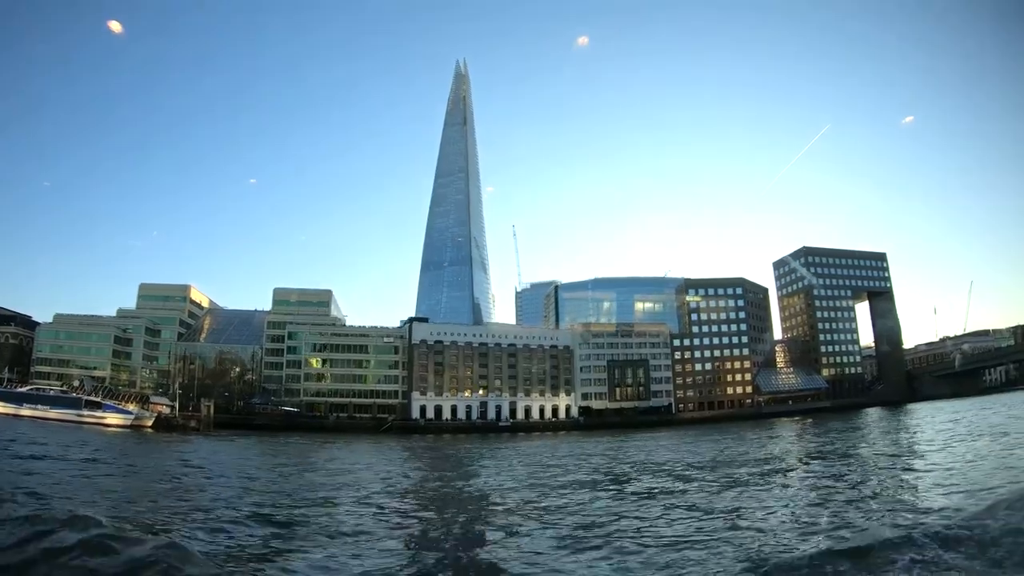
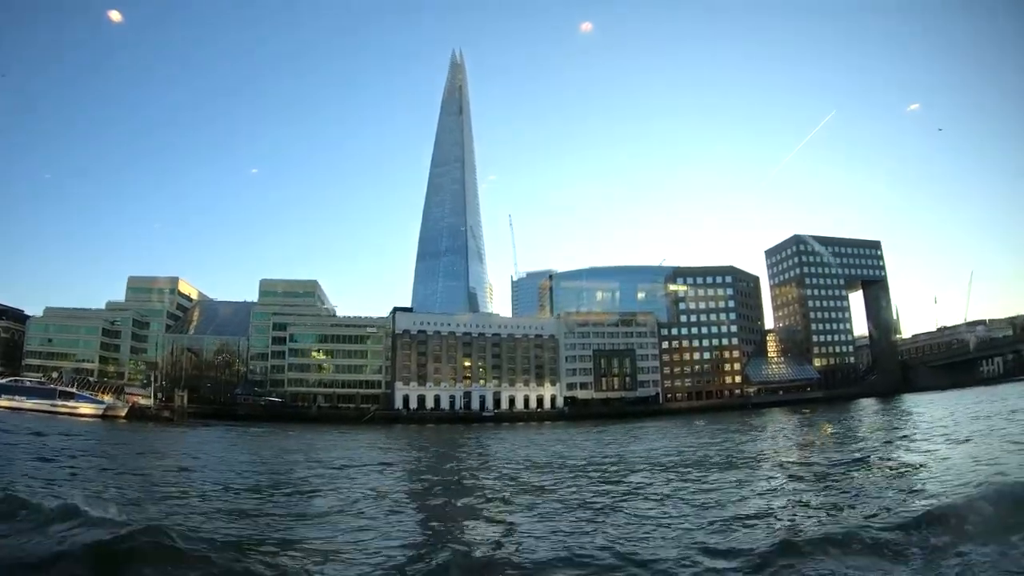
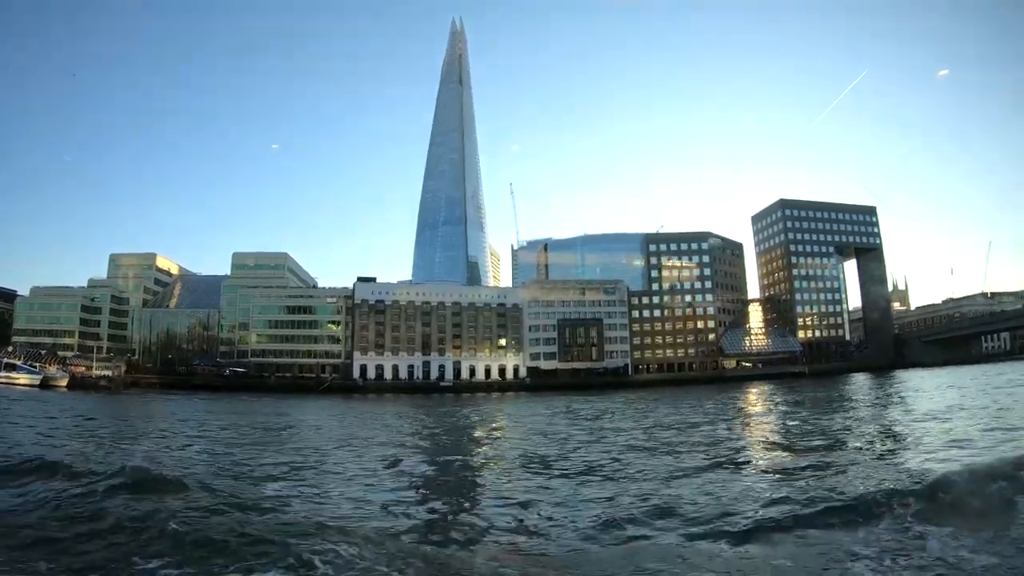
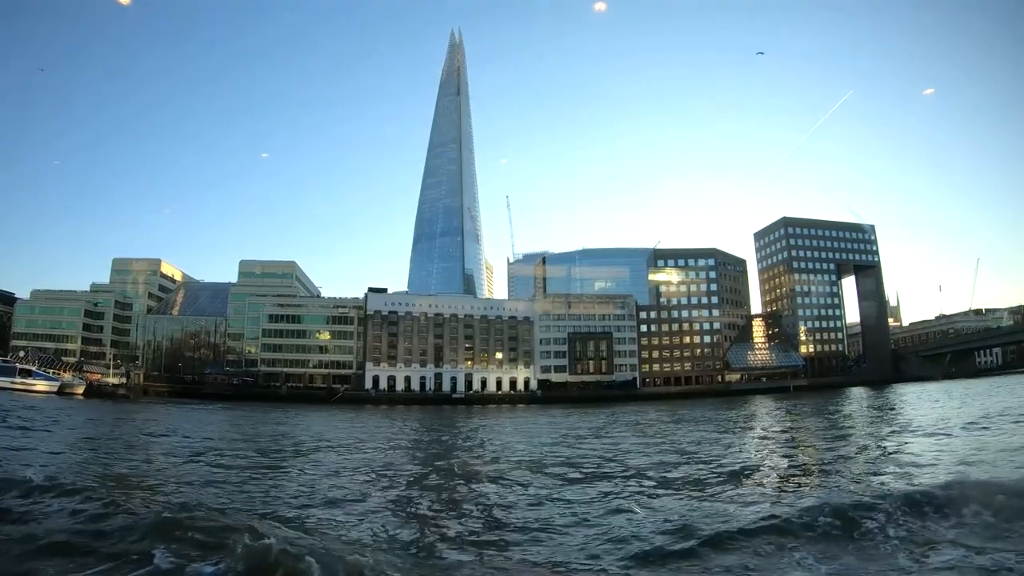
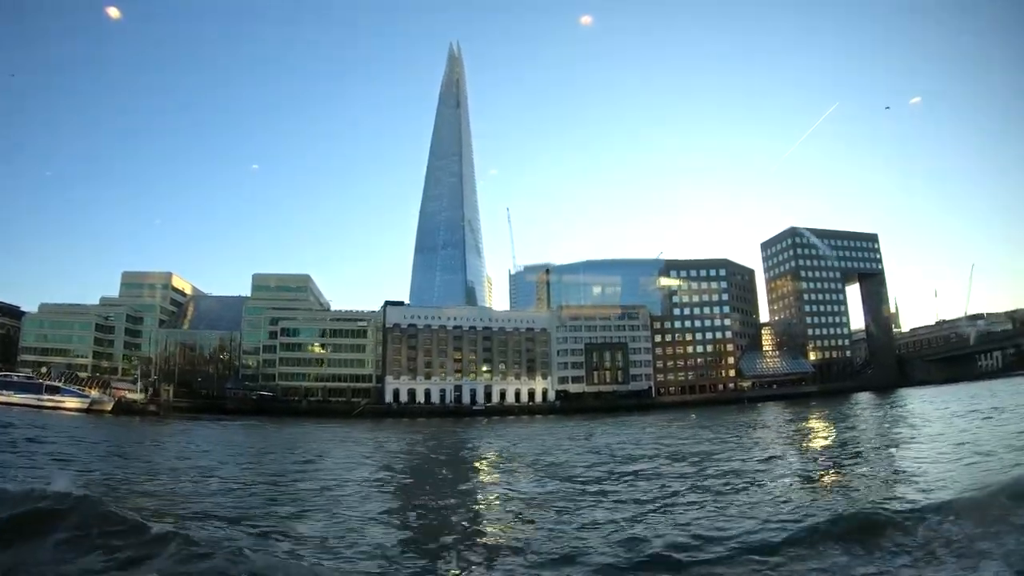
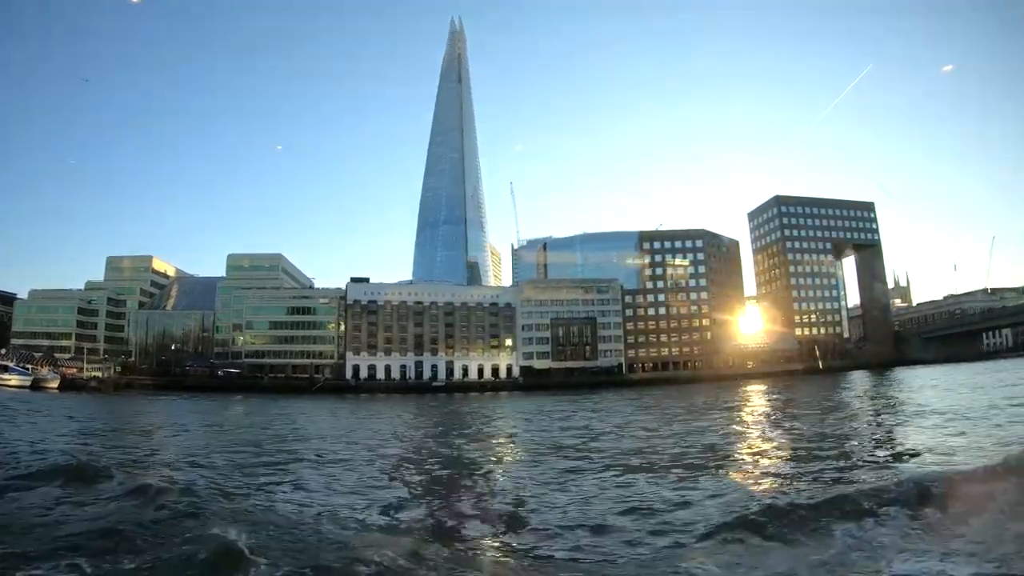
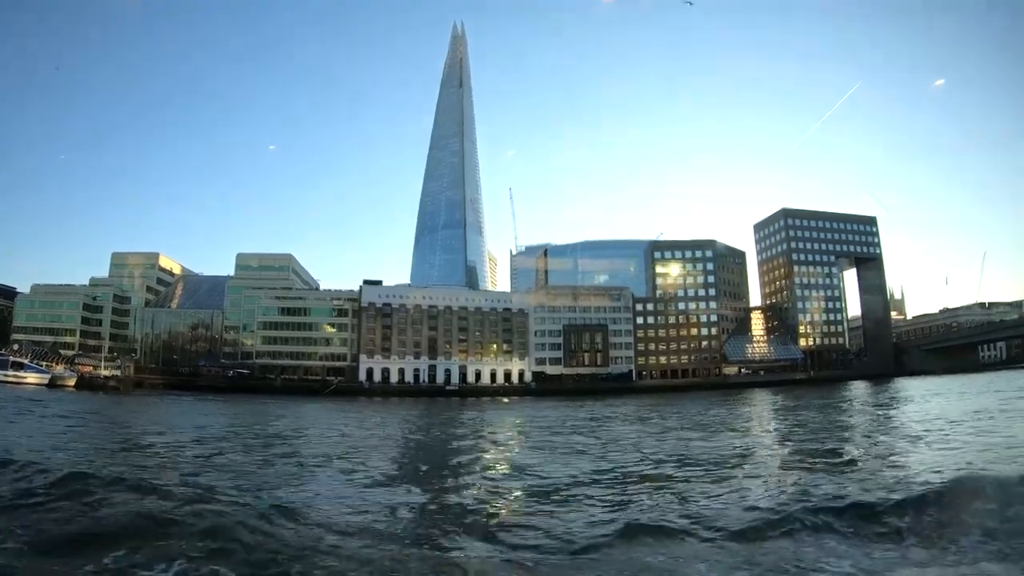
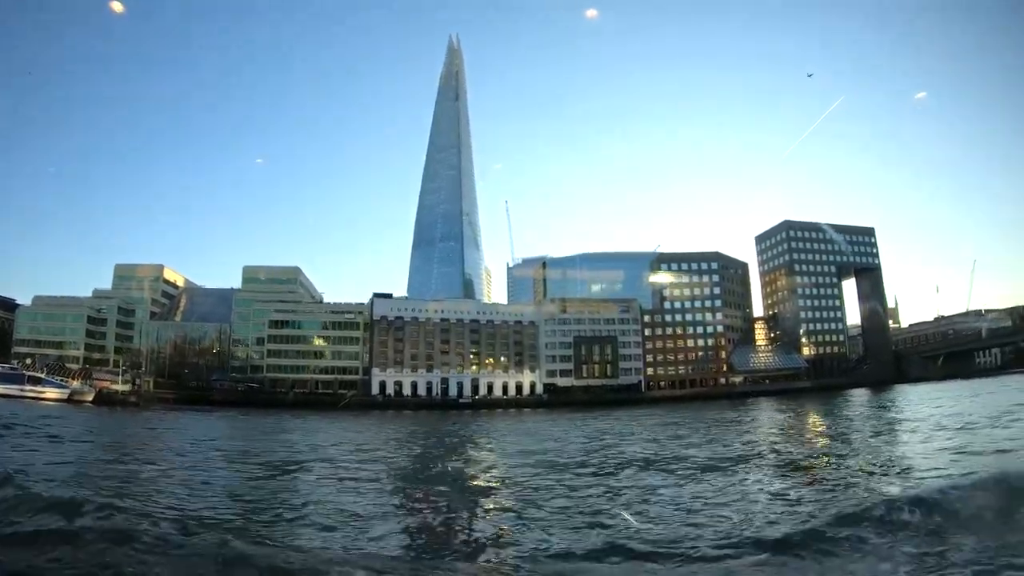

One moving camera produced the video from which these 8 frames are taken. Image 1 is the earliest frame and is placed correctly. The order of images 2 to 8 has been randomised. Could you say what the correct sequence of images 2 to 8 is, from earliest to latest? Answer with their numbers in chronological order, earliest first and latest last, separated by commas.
2, 5, 8, 4, 7, 3, 6
